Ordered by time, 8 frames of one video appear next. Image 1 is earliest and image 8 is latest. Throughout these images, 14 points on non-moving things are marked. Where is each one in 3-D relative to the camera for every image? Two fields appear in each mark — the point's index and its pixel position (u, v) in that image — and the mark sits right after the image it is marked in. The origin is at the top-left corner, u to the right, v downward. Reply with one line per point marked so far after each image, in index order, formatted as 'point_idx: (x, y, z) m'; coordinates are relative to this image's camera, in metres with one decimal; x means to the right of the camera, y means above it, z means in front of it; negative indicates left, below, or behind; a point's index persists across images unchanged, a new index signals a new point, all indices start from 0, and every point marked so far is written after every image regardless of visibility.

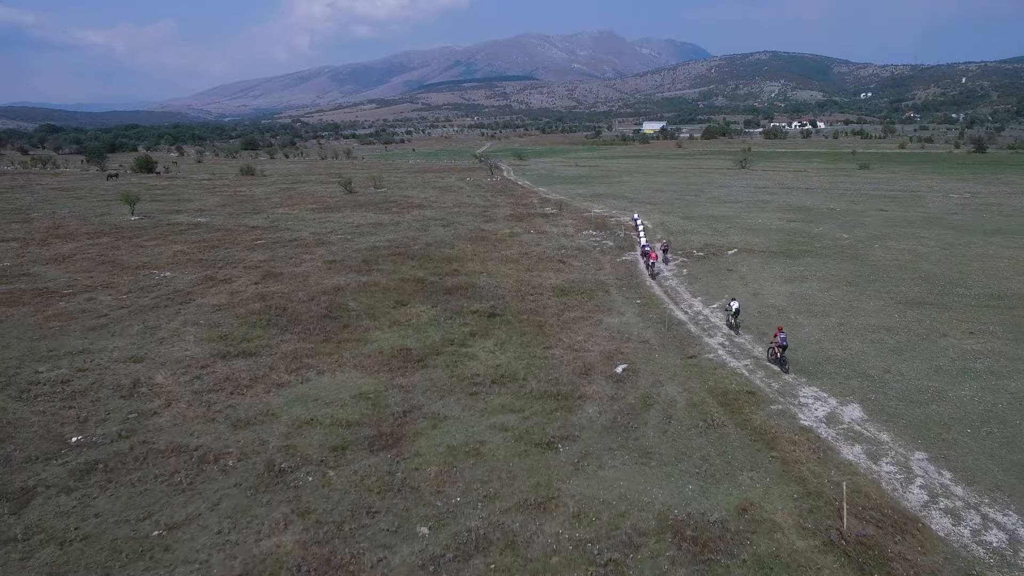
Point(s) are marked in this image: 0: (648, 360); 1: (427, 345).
0: (+3.6, -1.9, +18.3) m
1: (-2.3, -1.6, +19.3) m
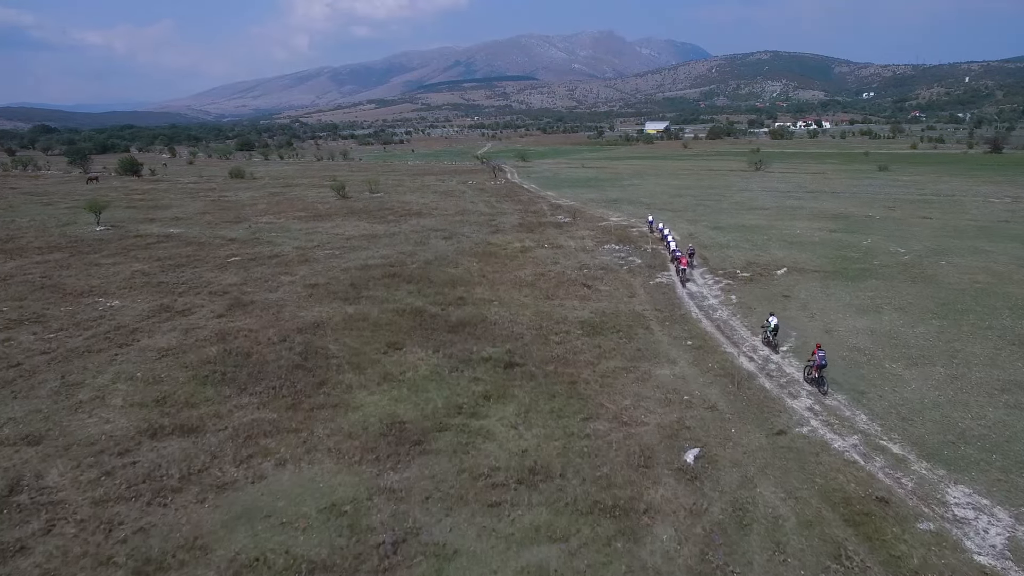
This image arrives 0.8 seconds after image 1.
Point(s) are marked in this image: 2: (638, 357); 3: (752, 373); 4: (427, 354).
0: (+4.1, -3.0, +13.7) m
1: (-1.8, -2.6, +14.6) m
2: (+3.3, -1.8, +18.3) m
3: (+5.9, -2.1, +17.3) m
4: (-2.2, -1.7, +18.2) m
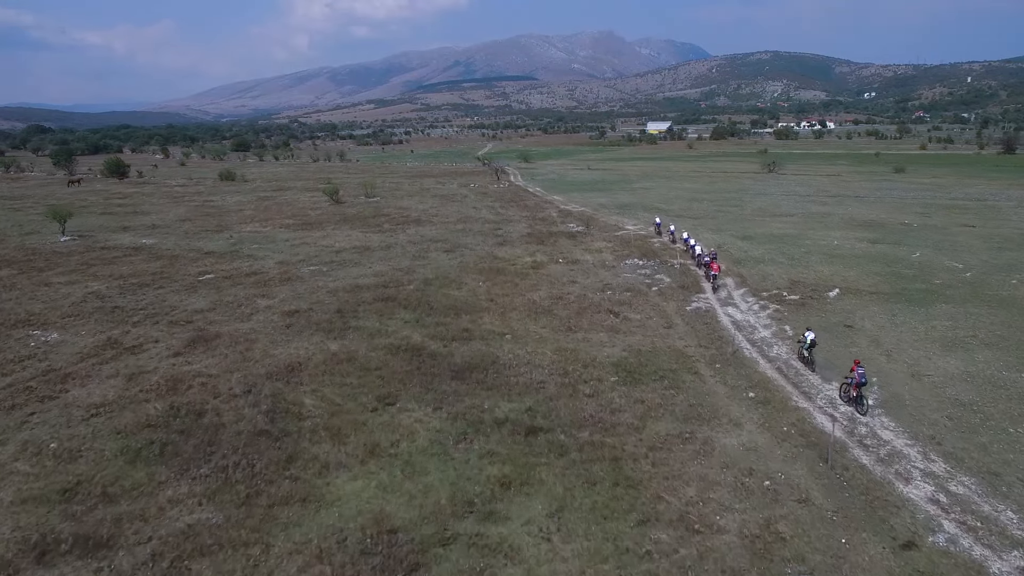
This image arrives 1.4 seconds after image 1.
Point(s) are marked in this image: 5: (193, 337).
0: (+4.6, -3.8, +9.9) m
1: (-1.3, -3.5, +10.8) m
2: (+3.7, -2.7, +14.5) m
3: (+6.4, -3.0, +13.5) m
4: (-1.7, -2.6, +14.4) m
5: (-8.9, -1.4, +19.6) m
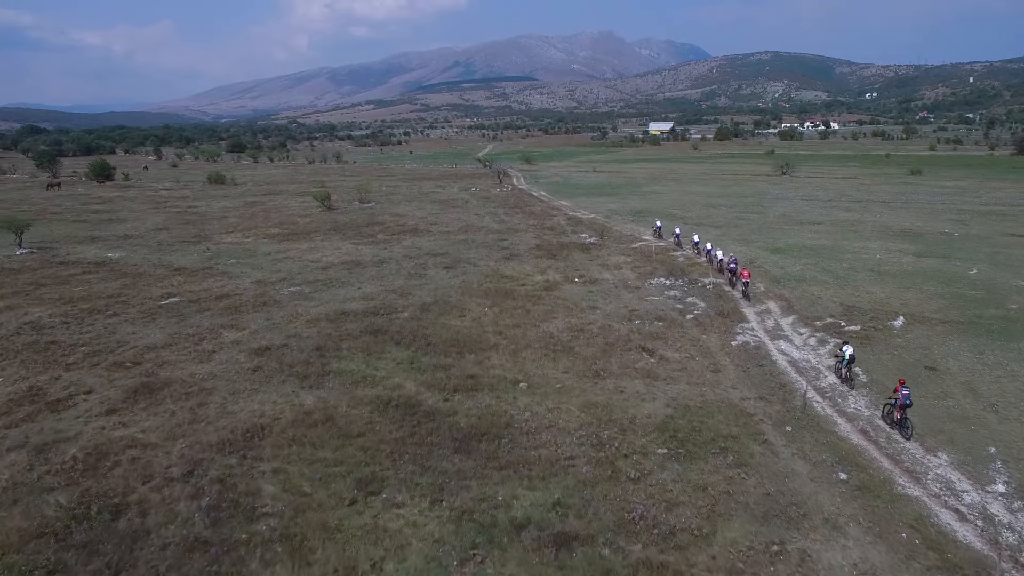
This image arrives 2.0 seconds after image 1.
0: (+4.9, -4.7, +6.2) m
1: (-0.9, -4.4, +7.2) m
2: (+4.1, -3.5, +10.9) m
3: (+6.7, -3.8, +9.9) m
4: (-1.4, -3.5, +10.8) m
5: (-8.5, -2.2, +16.0) m
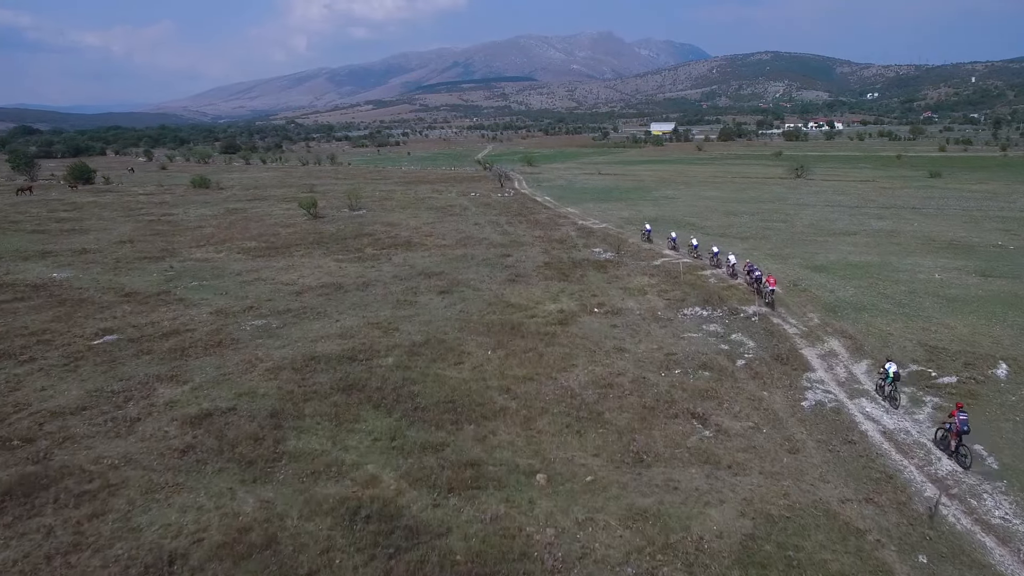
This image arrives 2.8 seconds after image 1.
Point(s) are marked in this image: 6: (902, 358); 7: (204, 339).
0: (+5.2, -5.7, +2.1) m
1: (-0.7, -5.3, +3.0) m
2: (+4.3, -4.5, +6.7) m
3: (+7.0, -4.8, +5.7) m
4: (-1.1, -4.5, +6.6) m
5: (-8.3, -3.2, +11.7) m
6: (+10.2, -1.8, +18.4) m
7: (-8.7, -1.4, +19.9) m
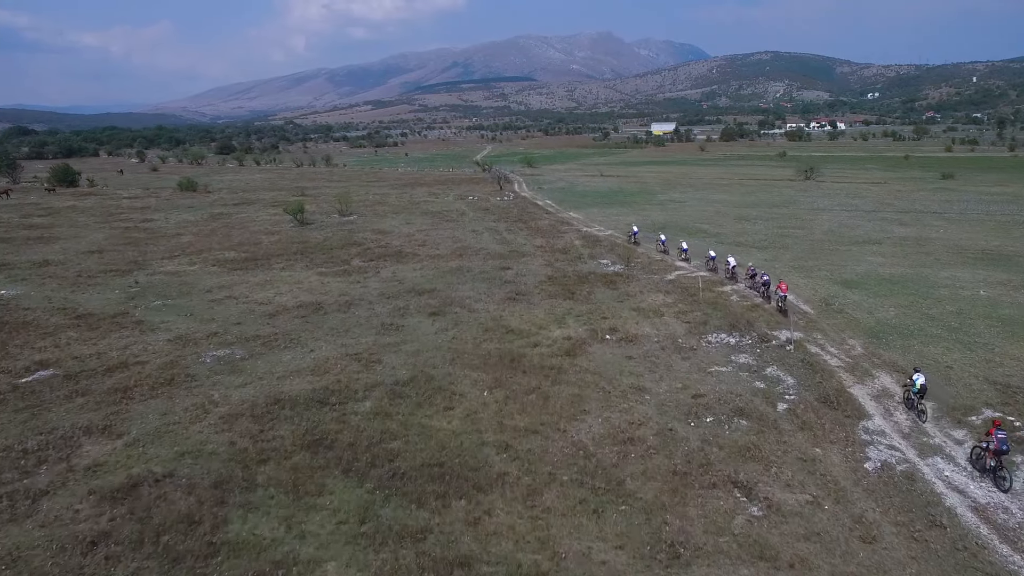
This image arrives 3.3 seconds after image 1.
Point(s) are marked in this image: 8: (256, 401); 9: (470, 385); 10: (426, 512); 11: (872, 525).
0: (+5.2, -6.3, -0.7) m
1: (-0.7, -6.0, +0.2) m
2: (+4.3, -5.2, +3.9) m
3: (+7.0, -5.5, +2.9) m
4: (-1.1, -5.1, +3.8) m
5: (-8.3, -3.9, +9.0) m
6: (+10.2, -2.5, +15.6) m
7: (-8.7, -2.1, +17.1) m
8: (-5.7, -2.4, +15.5) m
9: (-1.0, -2.2, +16.2) m
10: (-1.4, -3.4, +10.9) m
11: (+5.5, -3.6, +10.7) m
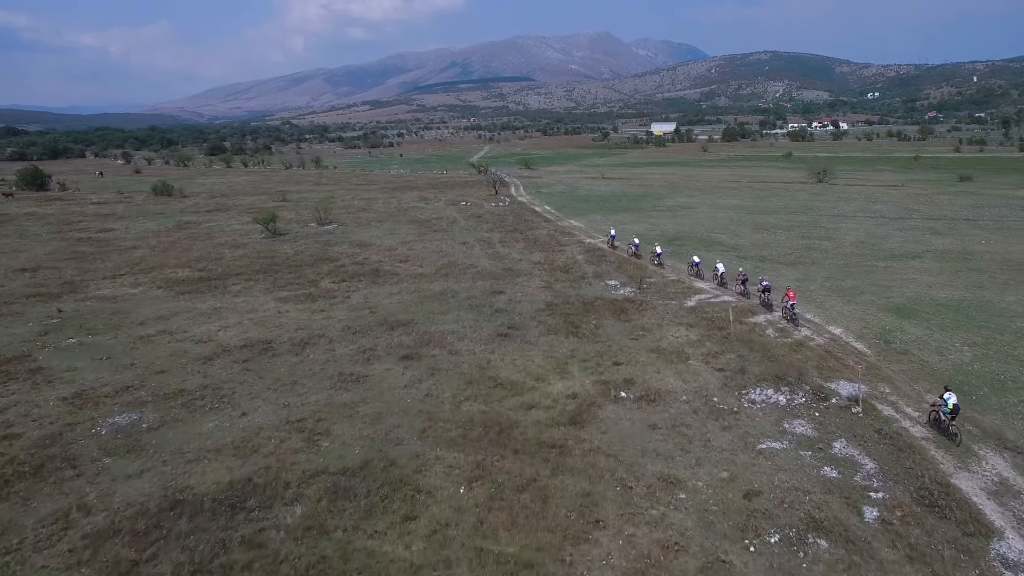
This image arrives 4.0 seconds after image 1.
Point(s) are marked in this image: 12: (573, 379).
0: (+5.0, -7.3, -5.0) m
1: (-0.9, -7.0, -4.1) m
2: (+4.1, -6.2, -0.4) m
3: (+6.8, -6.4, -1.3) m
4: (-1.3, -6.1, -0.4) m
5: (-8.5, -4.9, +4.7) m
6: (+10.0, -3.5, +11.4) m
7: (-9.0, -3.1, +12.8) m
8: (-5.9, -3.4, +11.2) m
9: (-1.2, -3.2, +12.0) m
10: (-1.6, -4.4, +6.7) m
11: (+5.3, -4.6, +6.5) m
12: (+1.5, -2.2, +16.5) m
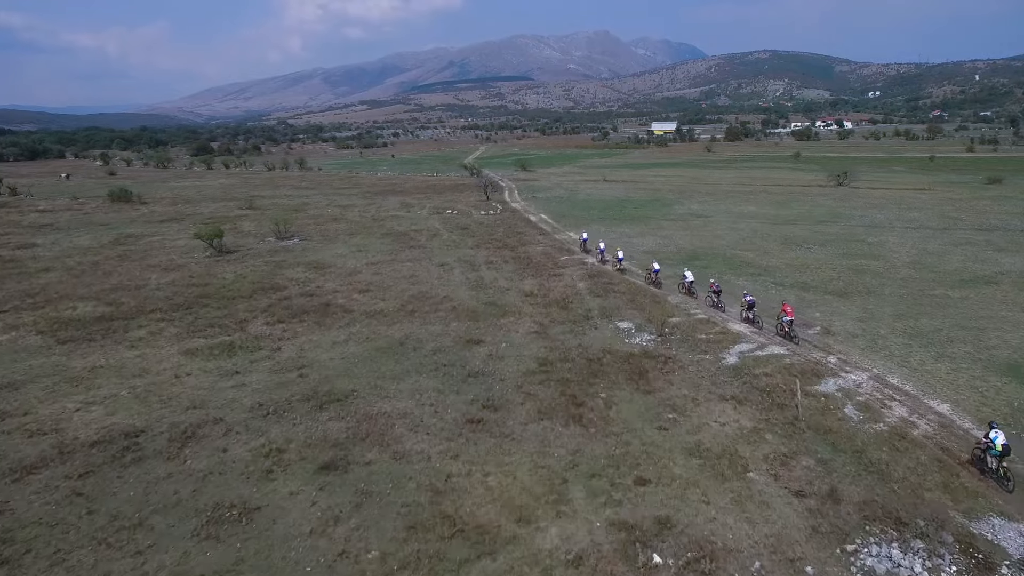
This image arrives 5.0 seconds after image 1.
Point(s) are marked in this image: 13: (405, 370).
0: (+4.6, -8.6, -11.0) m
1: (-1.3, -8.3, -10.1) m
2: (+3.7, -7.5, -6.4) m
3: (+6.3, -7.8, -7.4) m
4: (-1.8, -7.4, -6.5) m
5: (-9.0, -6.2, -1.4) m
6: (+9.5, -4.8, +5.3) m
7: (-9.4, -4.4, +6.7) m
8: (-6.4, -4.8, +5.2) m
9: (-1.7, -4.5, +5.9) m
10: (-2.0, -5.7, +0.6) m
11: (+4.8, -5.9, +0.4) m
12: (+1.0, -3.5, +10.5) m
13: (-2.7, -2.0, +17.2) m
